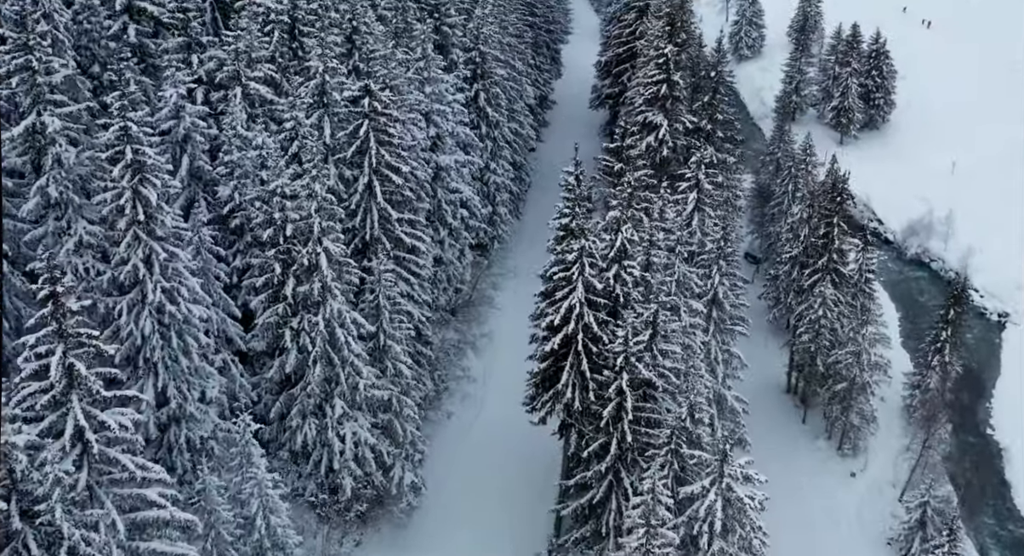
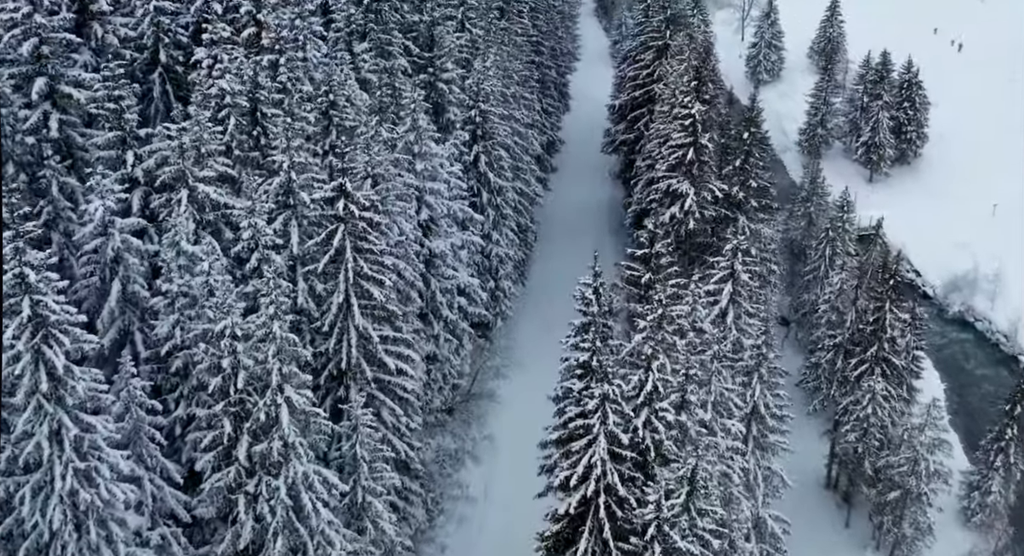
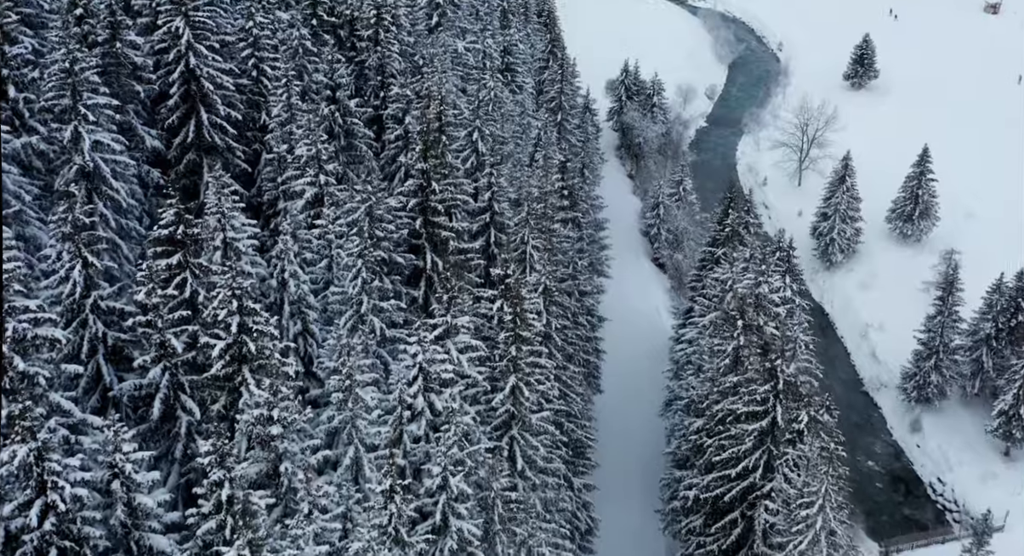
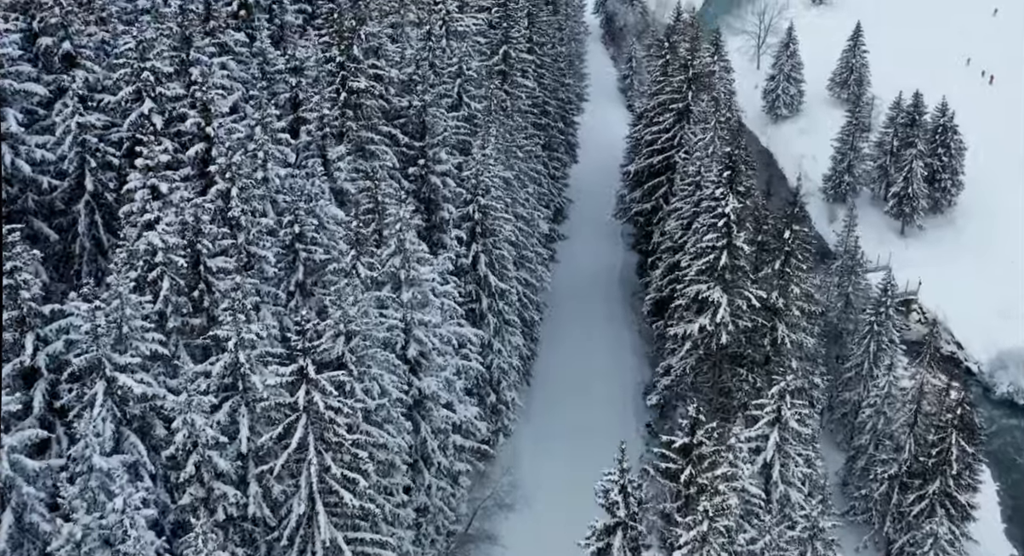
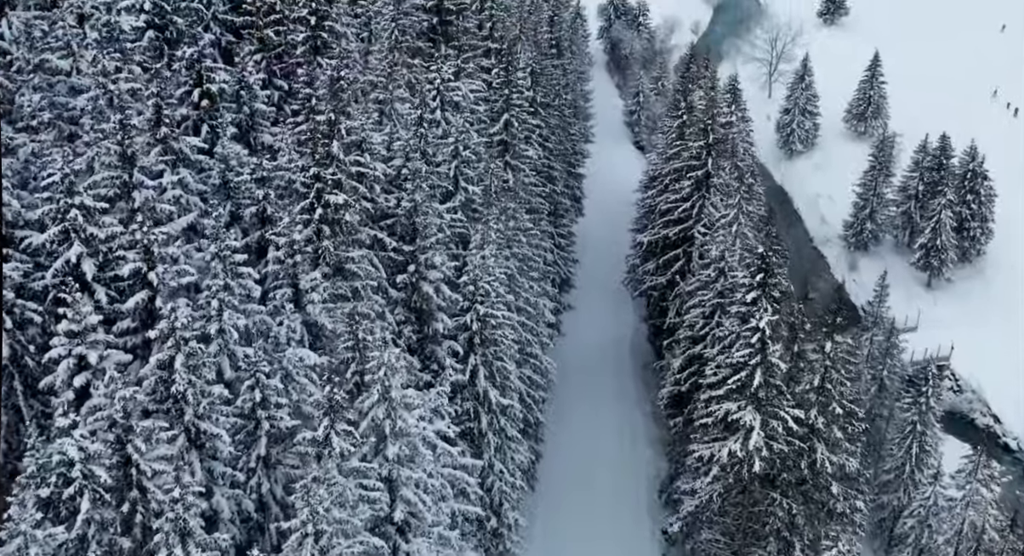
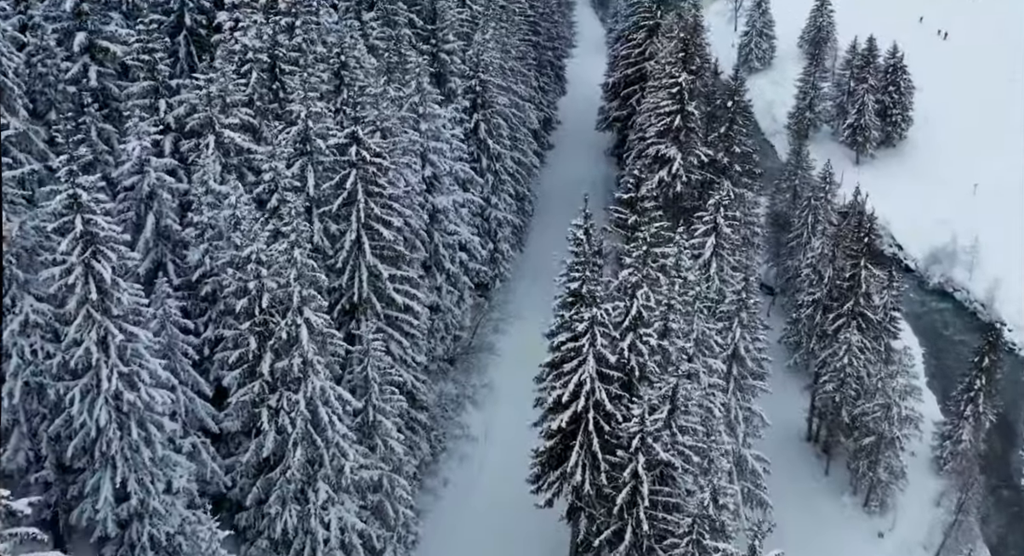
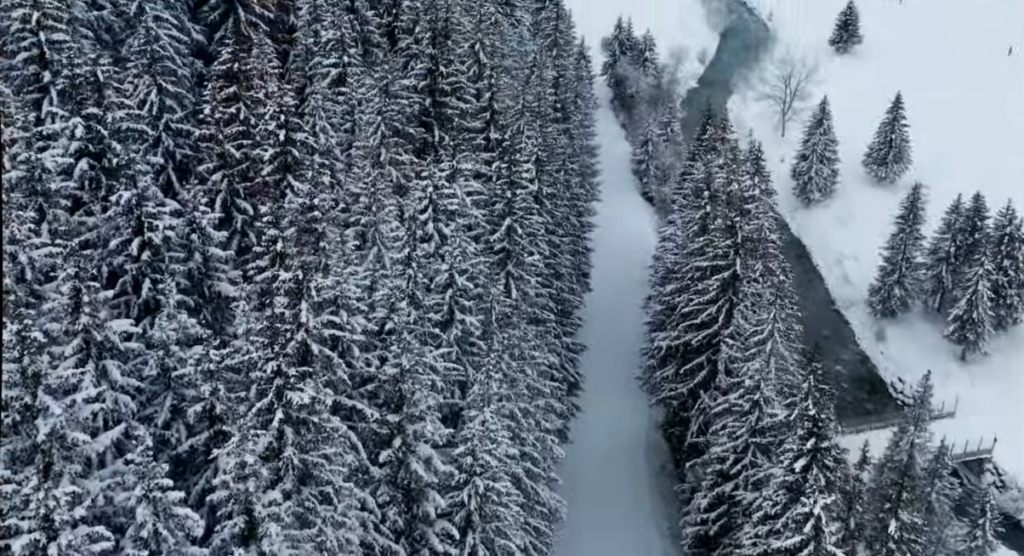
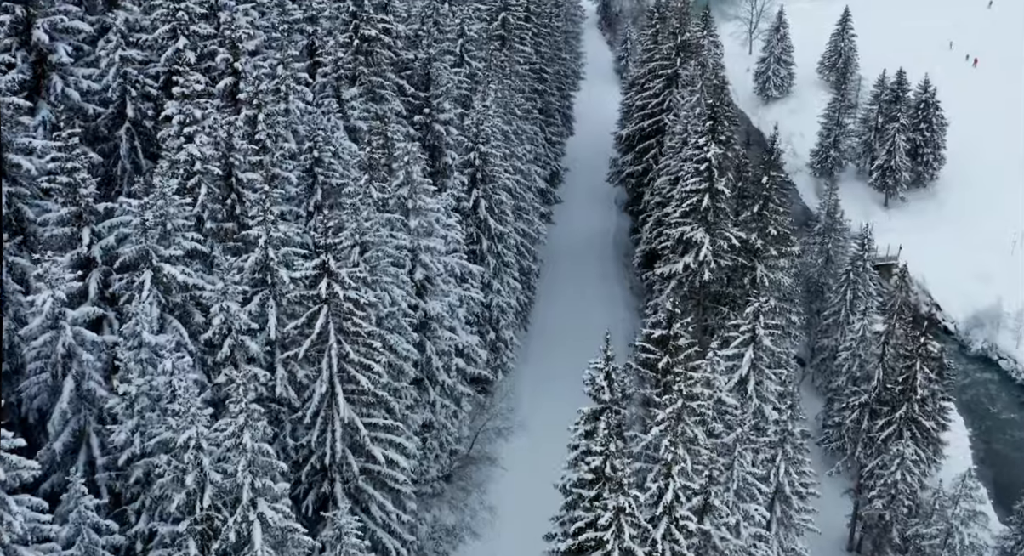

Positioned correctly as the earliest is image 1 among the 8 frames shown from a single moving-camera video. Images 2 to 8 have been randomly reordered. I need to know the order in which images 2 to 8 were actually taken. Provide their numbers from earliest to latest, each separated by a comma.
6, 2, 8, 4, 5, 7, 3
